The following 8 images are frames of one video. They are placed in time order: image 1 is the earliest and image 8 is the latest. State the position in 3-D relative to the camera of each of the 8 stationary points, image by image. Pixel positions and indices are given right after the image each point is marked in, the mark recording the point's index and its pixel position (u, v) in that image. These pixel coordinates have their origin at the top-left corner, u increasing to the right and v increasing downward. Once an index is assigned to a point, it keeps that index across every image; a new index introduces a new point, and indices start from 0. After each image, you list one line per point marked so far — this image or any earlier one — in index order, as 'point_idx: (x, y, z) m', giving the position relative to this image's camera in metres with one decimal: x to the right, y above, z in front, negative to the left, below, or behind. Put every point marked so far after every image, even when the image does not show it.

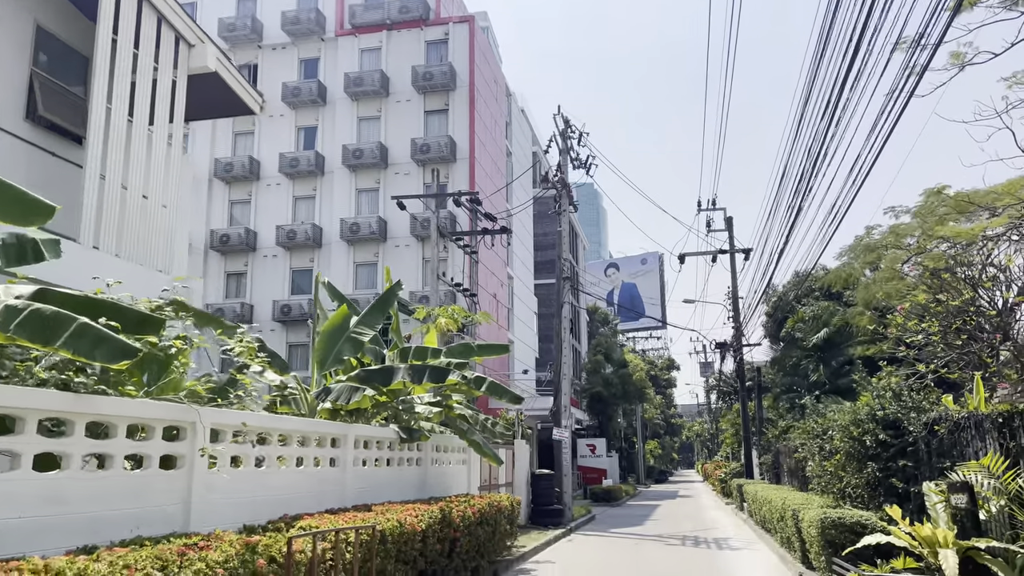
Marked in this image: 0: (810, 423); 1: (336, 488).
0: (+5.1, -2.3, +13.3) m
1: (-2.0, -2.2, +8.6) m
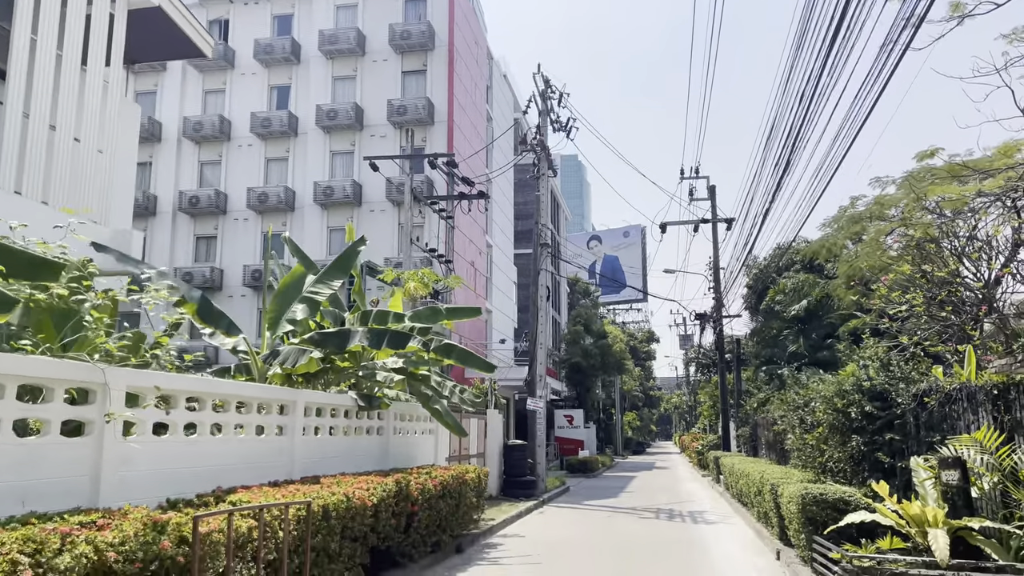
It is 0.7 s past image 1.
0: (+4.6, -1.8, +12.8) m
1: (-2.3, -1.7, +7.9) m
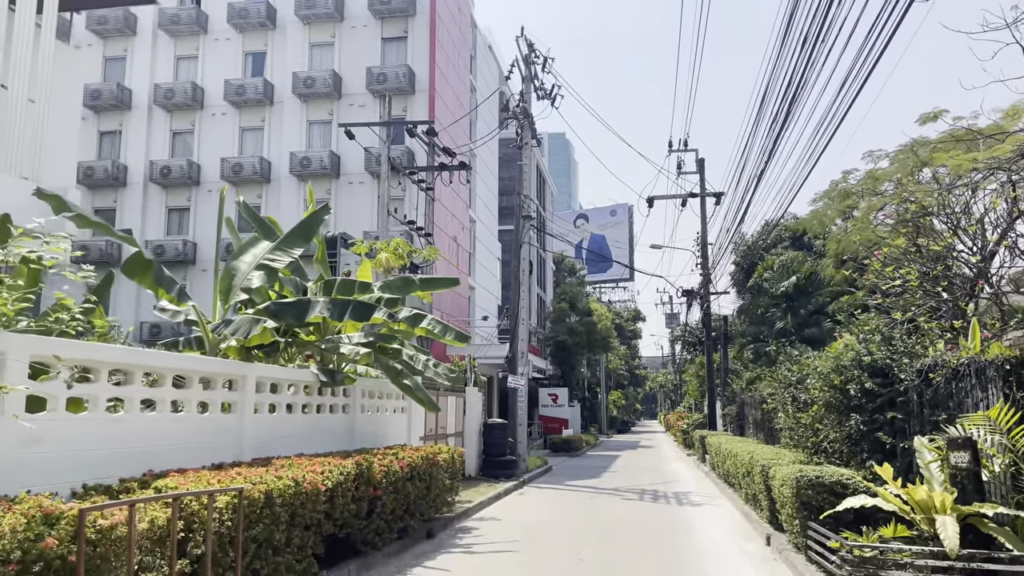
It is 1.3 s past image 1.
0: (+4.2, -1.3, +12.2) m
1: (-2.6, -1.4, +7.2) m
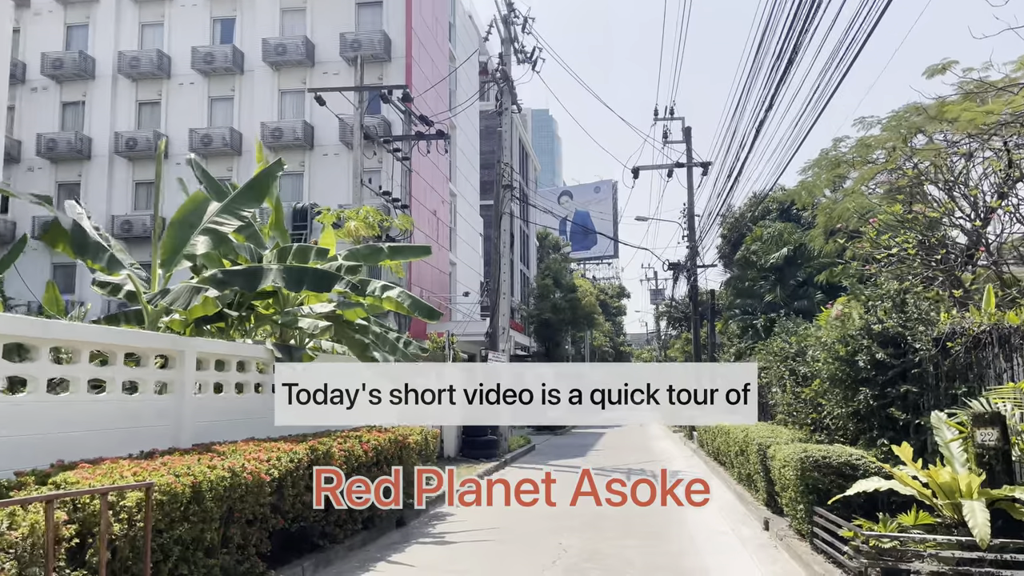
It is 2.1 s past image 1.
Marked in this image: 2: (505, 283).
0: (+3.9, -0.8, +11.5) m
1: (-2.8, -1.1, +6.4) m
2: (-0.2, +0.1, +18.8) m
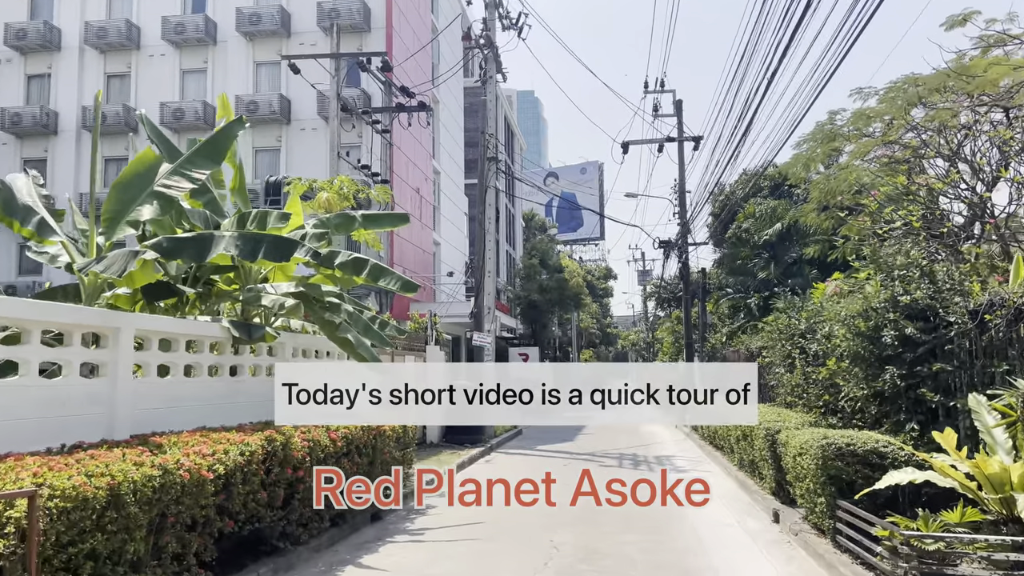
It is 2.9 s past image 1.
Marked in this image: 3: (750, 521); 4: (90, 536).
0: (+3.7, -0.5, +10.8) m
1: (-2.9, -0.9, +5.5) m
2: (-0.5, +0.6, +18.0) m
3: (+2.4, -2.4, +8.0) m
4: (-2.1, -1.2, +3.8) m
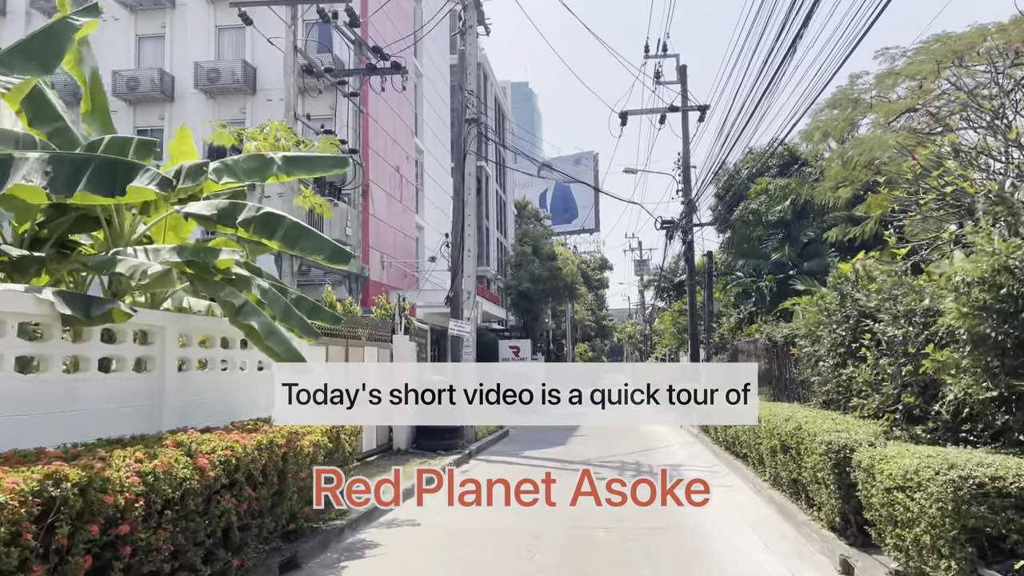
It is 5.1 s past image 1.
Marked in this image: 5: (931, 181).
0: (+3.4, -0.1, +8.5) m
1: (-3.2, -0.6, +3.2) m
2: (-0.8, +1.0, +15.7) m
3: (+2.2, -2.1, +5.7) m
4: (-2.3, -1.0, +1.5) m
5: (+4.7, +1.2, +8.8) m
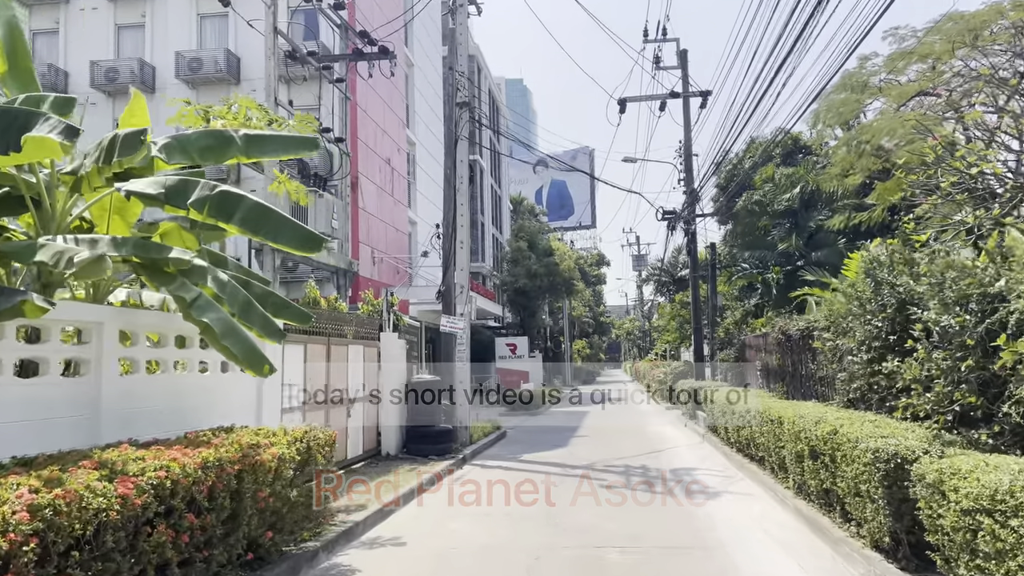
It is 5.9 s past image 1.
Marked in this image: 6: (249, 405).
0: (+3.3, 0.0, +7.6) m
1: (-3.2, -0.5, +2.3) m
2: (-0.9, +1.1, +14.8) m
3: (+2.1, -2.0, +4.9) m
4: (-2.3, -0.9, +0.7) m
5: (+4.7, +1.3, +8.0) m
6: (-2.5, -1.0, +7.3) m
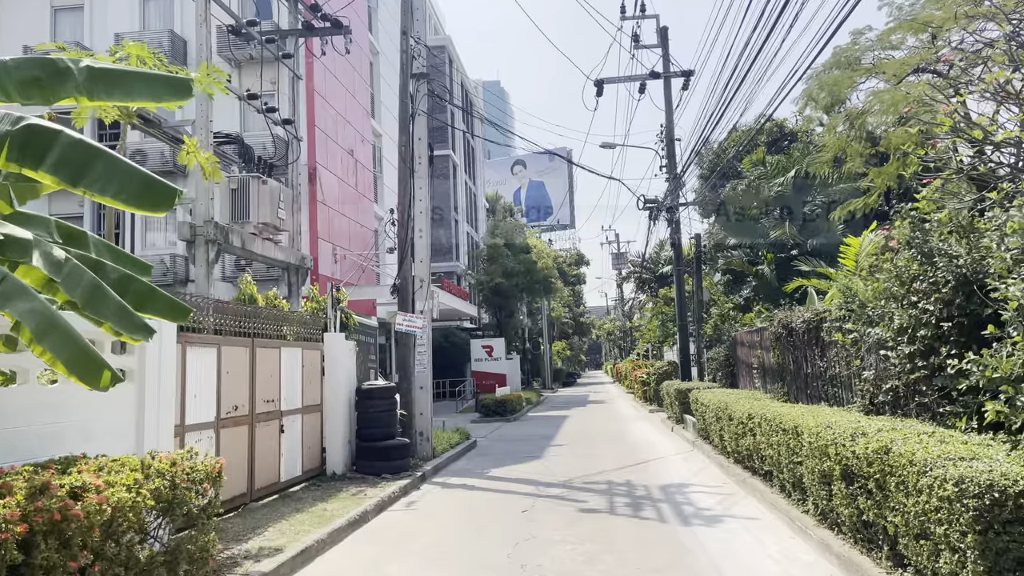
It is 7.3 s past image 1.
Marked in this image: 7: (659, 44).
0: (+3.0, +0.2, +6.2) m
1: (-3.5, -0.4, +0.7) m
2: (-1.5, +1.2, +13.2) m
3: (+1.9, -1.8, +3.3) m
4: (-2.5, -0.8, -1.0) m
5: (+4.3, +1.5, +6.6) m
6: (-2.9, -0.9, +5.6) m
7: (+3.7, +6.2, +20.0) m
